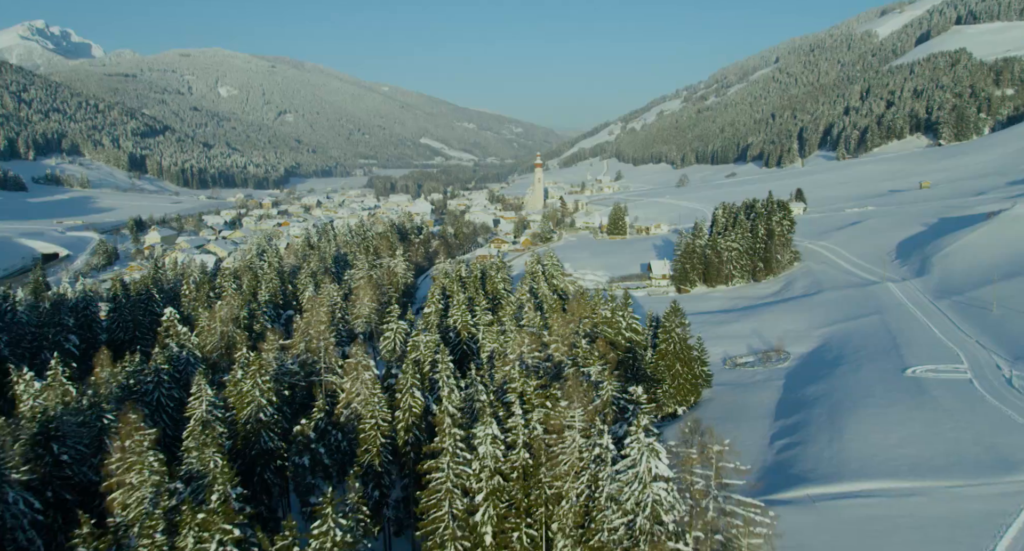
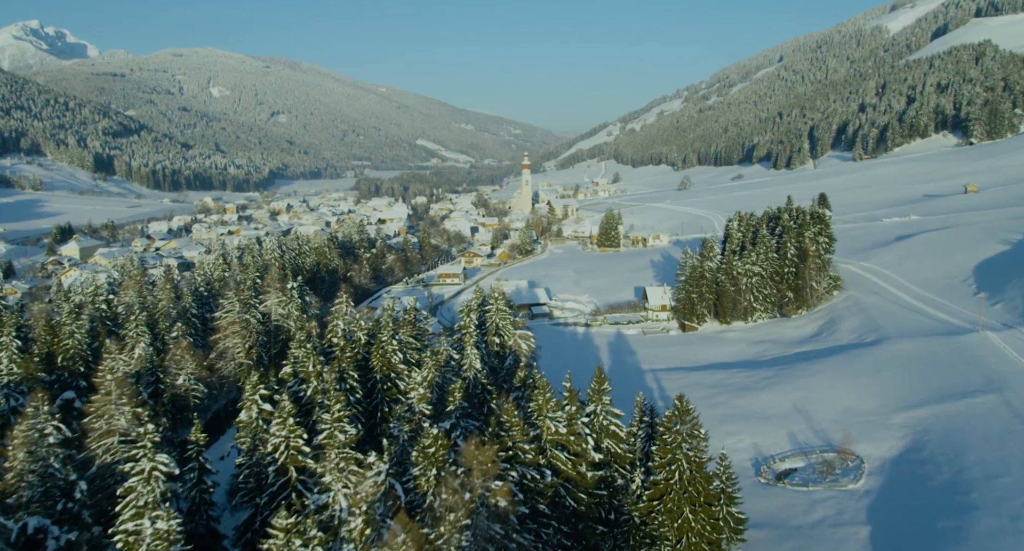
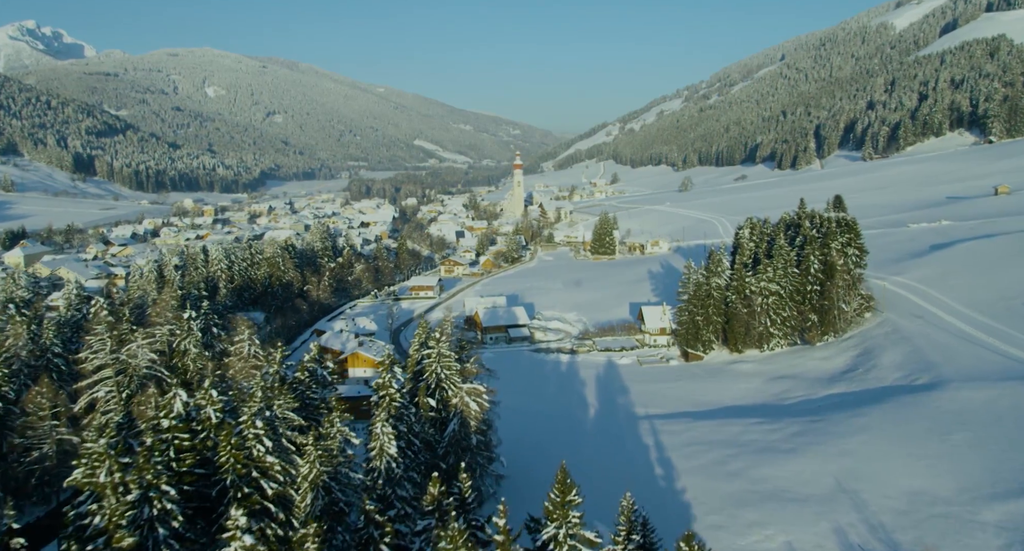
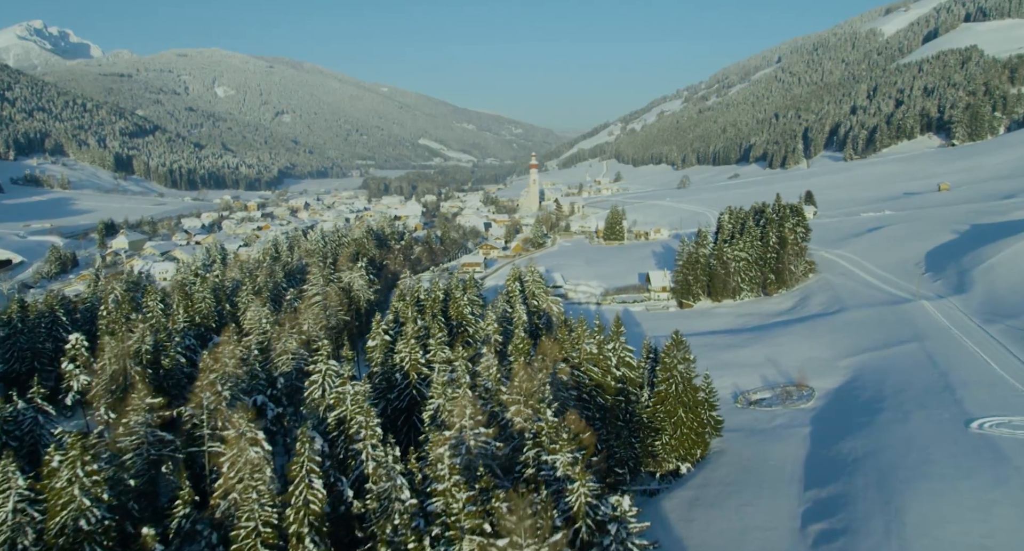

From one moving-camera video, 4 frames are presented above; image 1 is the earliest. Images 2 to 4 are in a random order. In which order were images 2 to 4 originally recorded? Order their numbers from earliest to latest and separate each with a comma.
4, 2, 3
